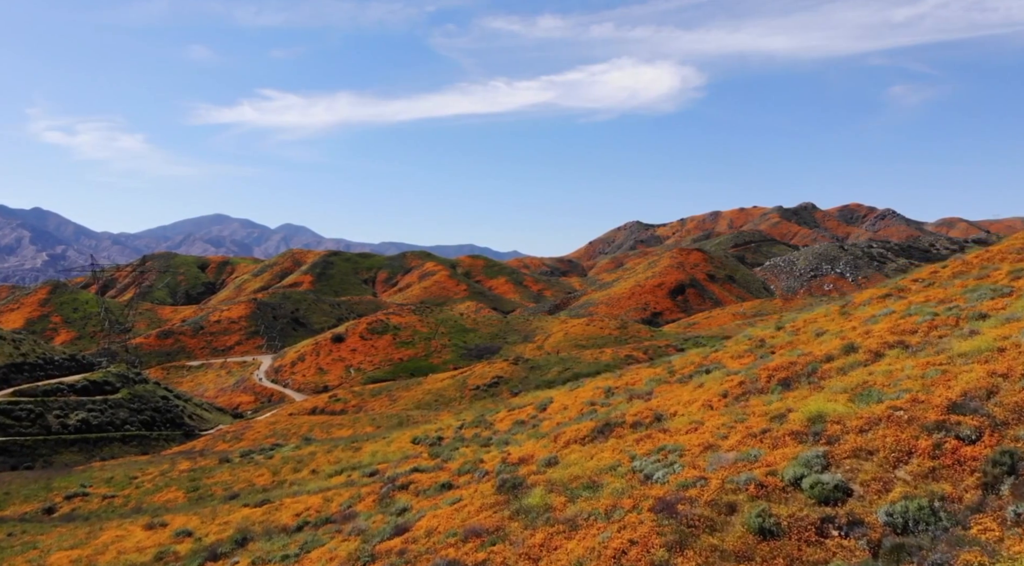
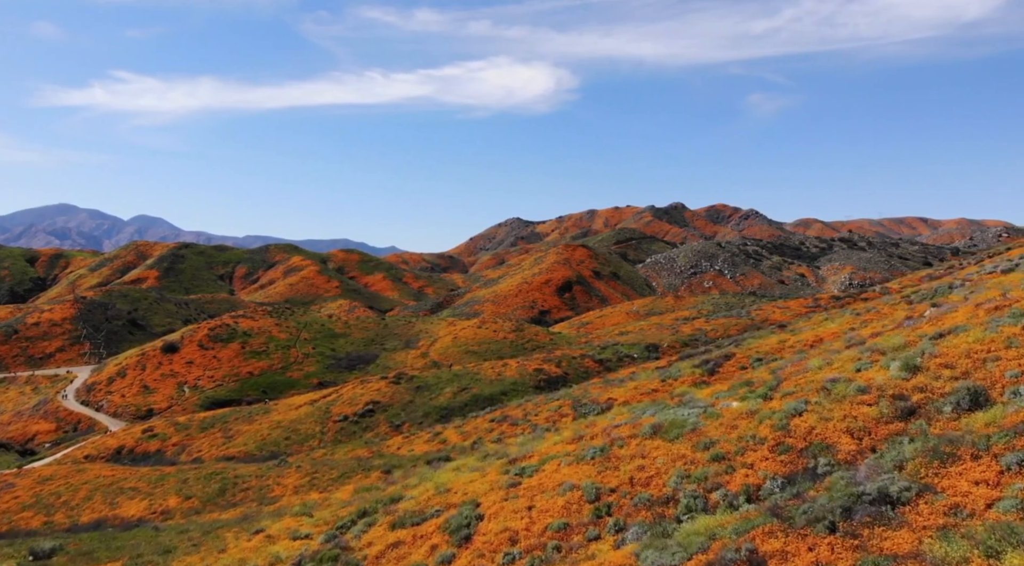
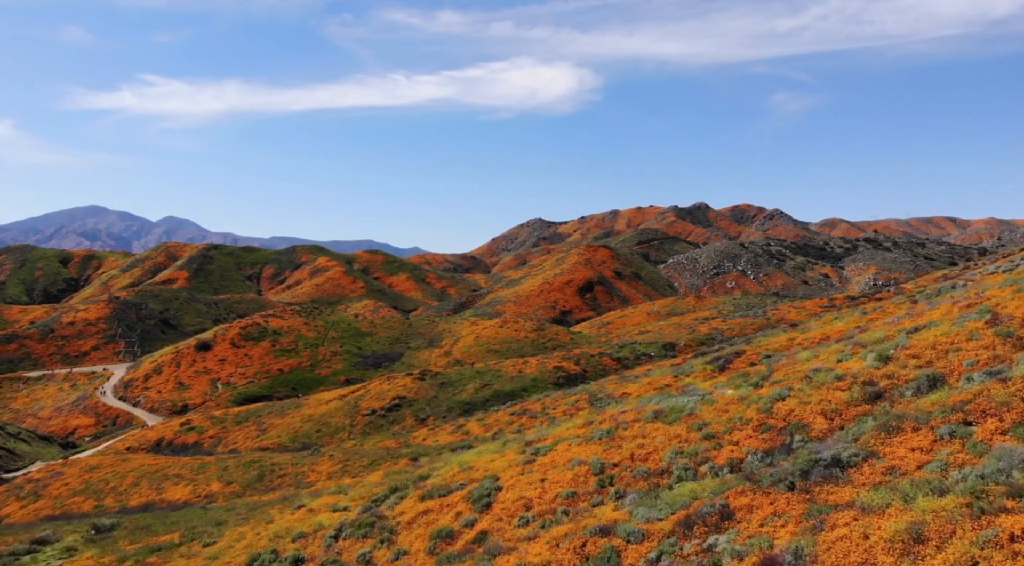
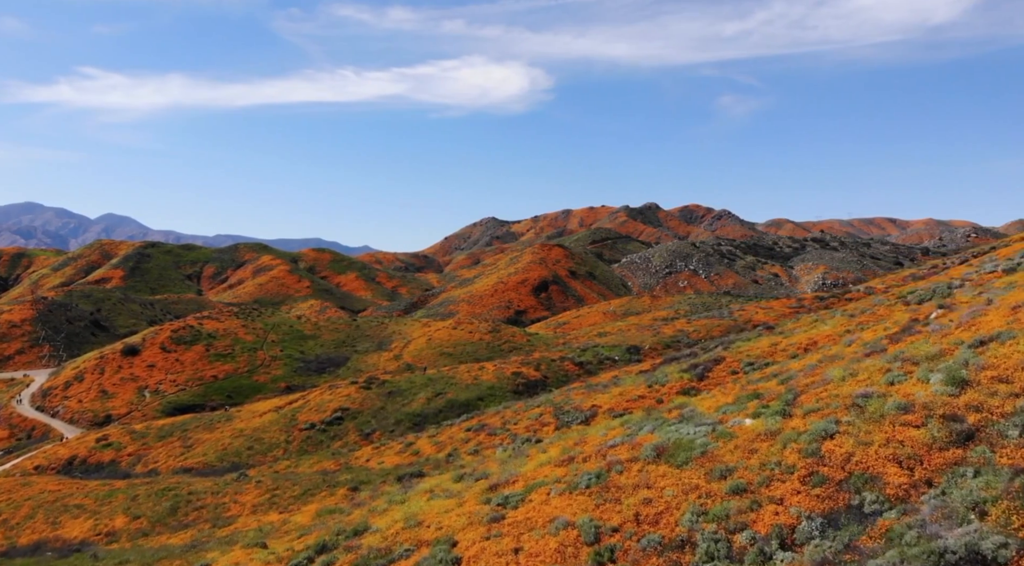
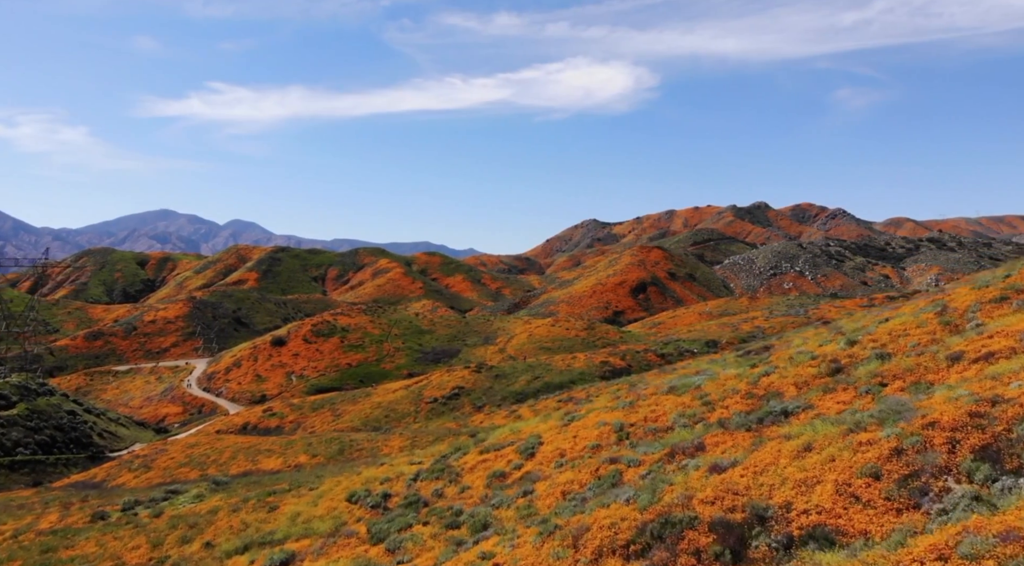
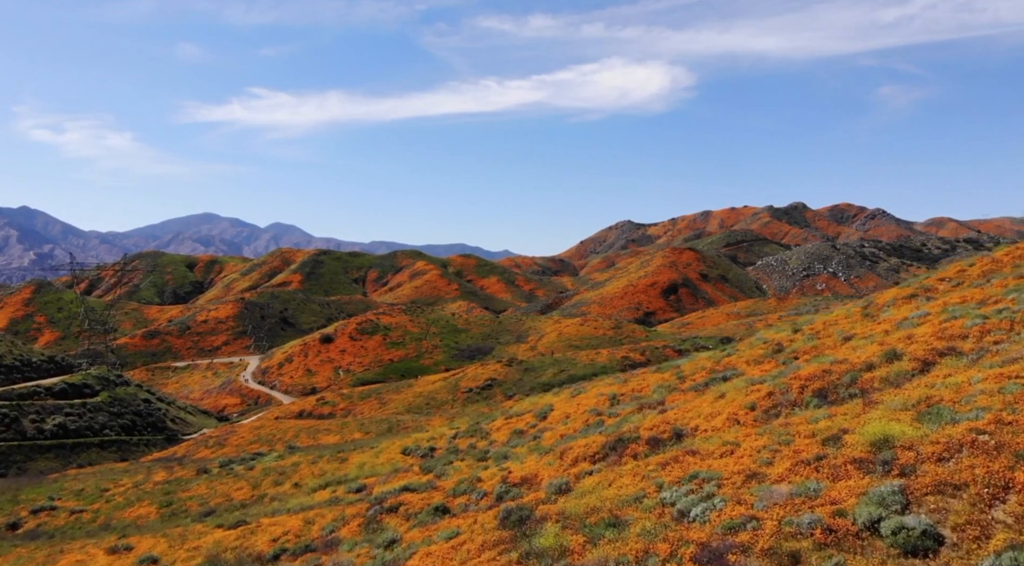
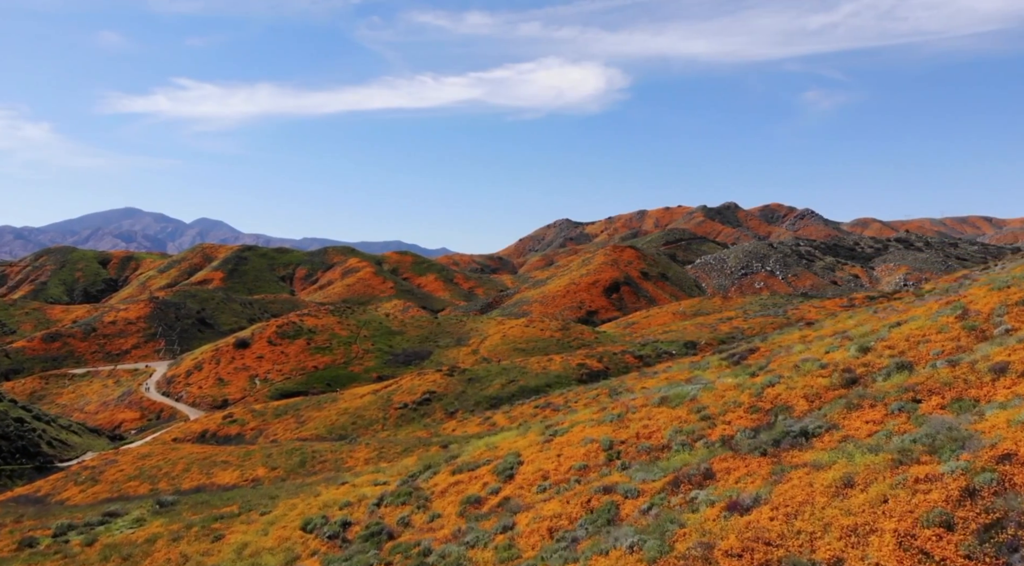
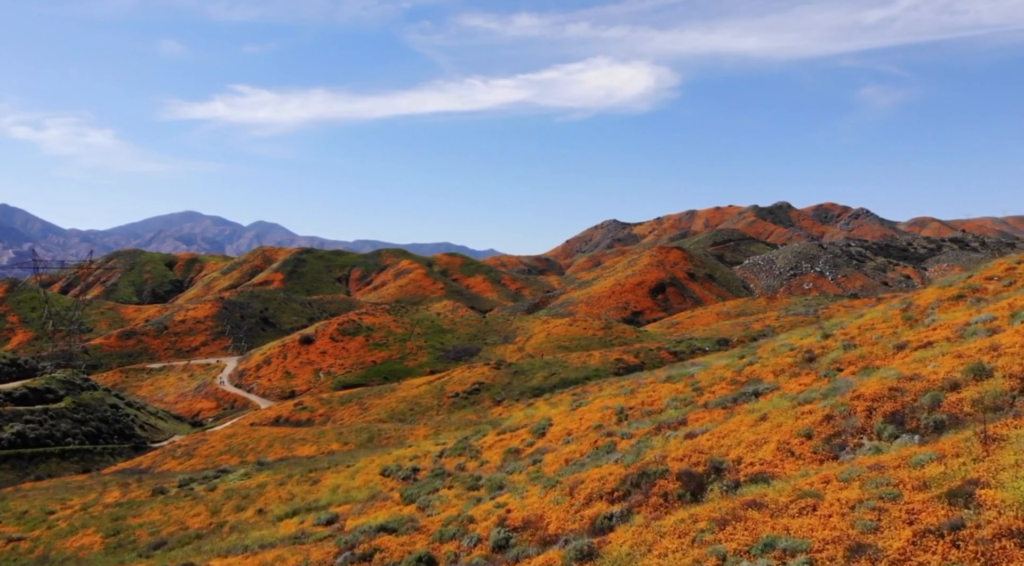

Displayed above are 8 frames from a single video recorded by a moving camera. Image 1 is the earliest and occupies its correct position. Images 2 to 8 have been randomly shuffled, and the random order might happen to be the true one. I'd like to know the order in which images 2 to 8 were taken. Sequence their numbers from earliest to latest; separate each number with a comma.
6, 8, 5, 7, 3, 2, 4
